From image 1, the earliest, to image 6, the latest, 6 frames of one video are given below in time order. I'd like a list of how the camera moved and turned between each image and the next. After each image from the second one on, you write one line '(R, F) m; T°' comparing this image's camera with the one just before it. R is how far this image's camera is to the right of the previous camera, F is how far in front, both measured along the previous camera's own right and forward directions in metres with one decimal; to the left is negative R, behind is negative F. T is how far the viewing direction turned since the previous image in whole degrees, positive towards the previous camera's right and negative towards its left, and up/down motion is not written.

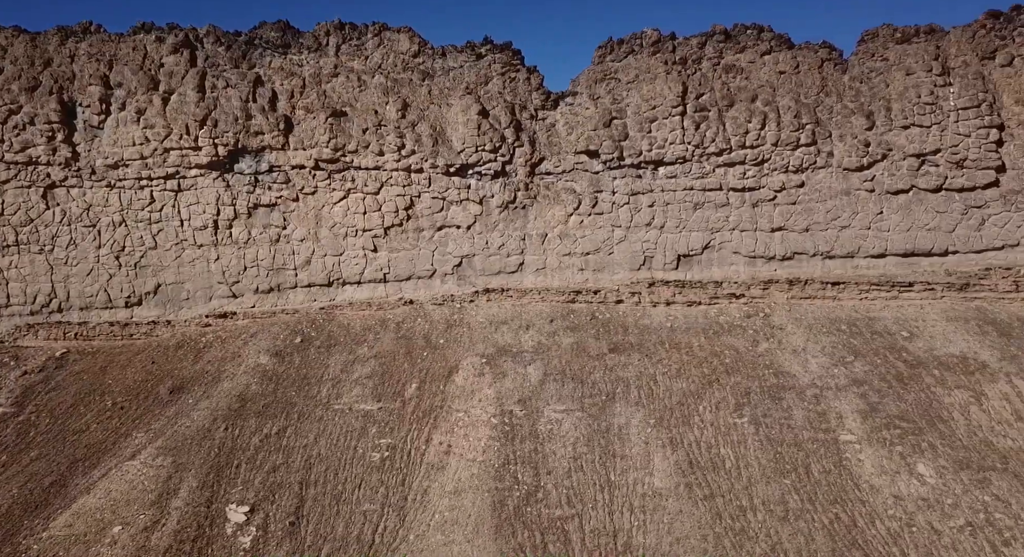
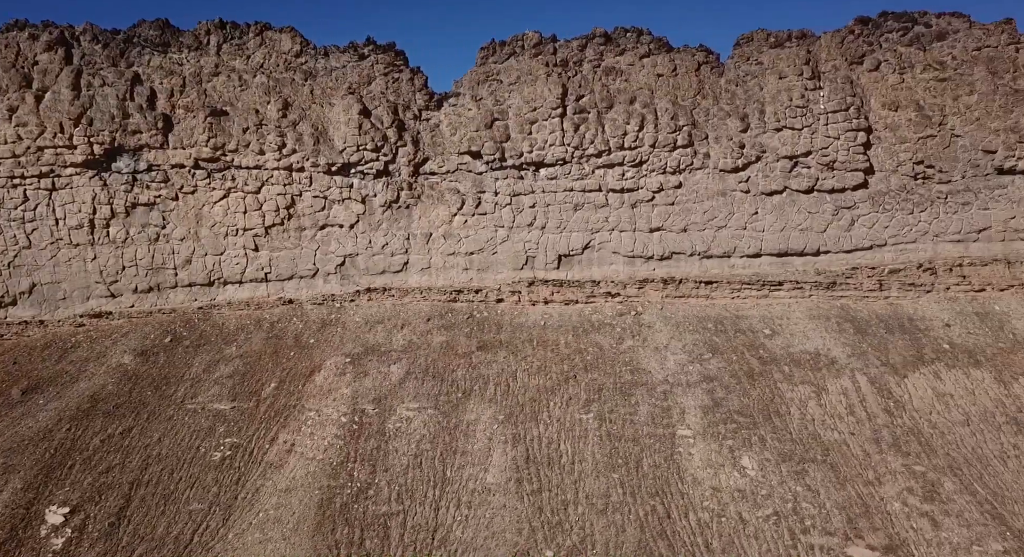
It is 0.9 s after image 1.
(+1.0, -0.1) m; +2°
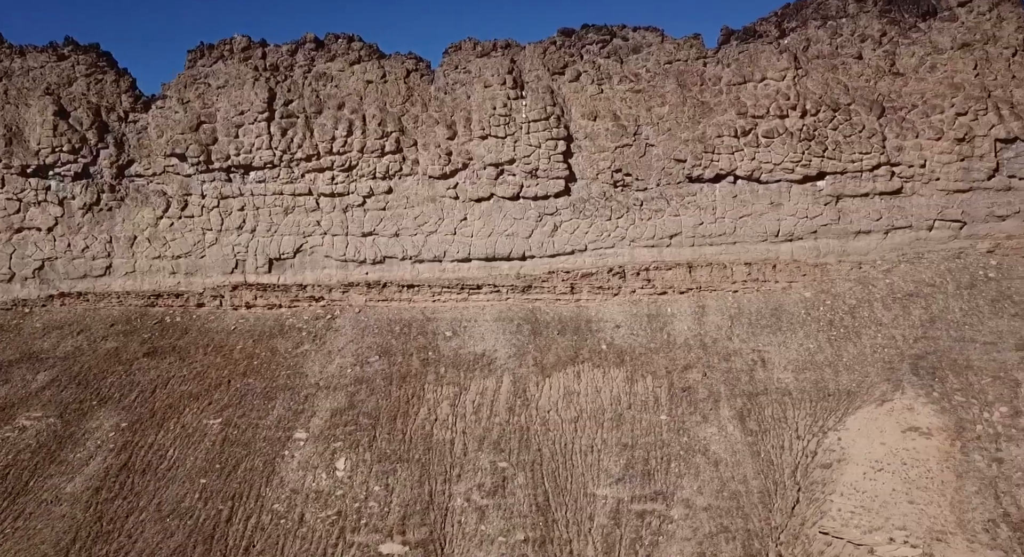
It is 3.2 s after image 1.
(+2.5, -0.2) m; +4°
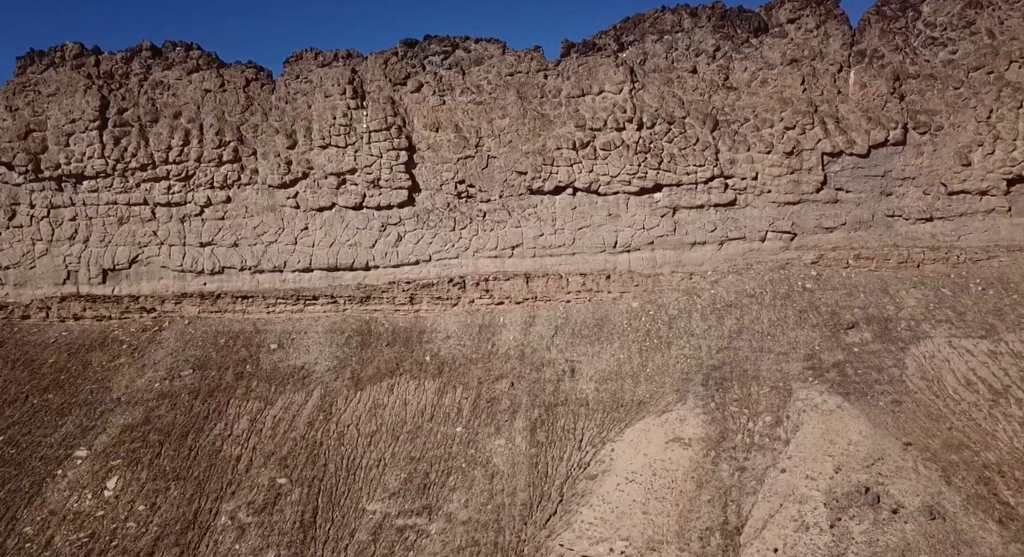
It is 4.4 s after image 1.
(+1.4, 0.0) m; +2°
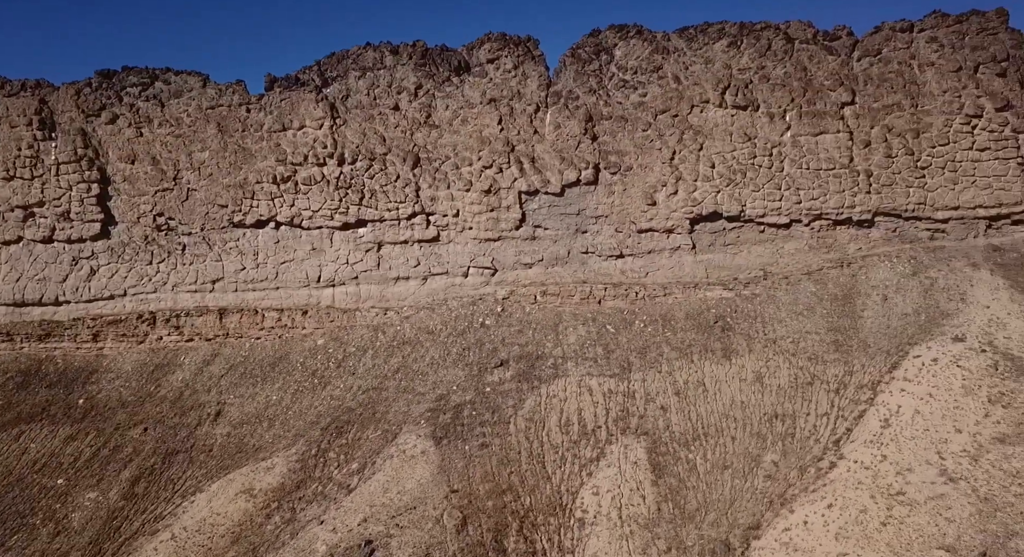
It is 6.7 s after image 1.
(+2.7, -0.1) m; +5°
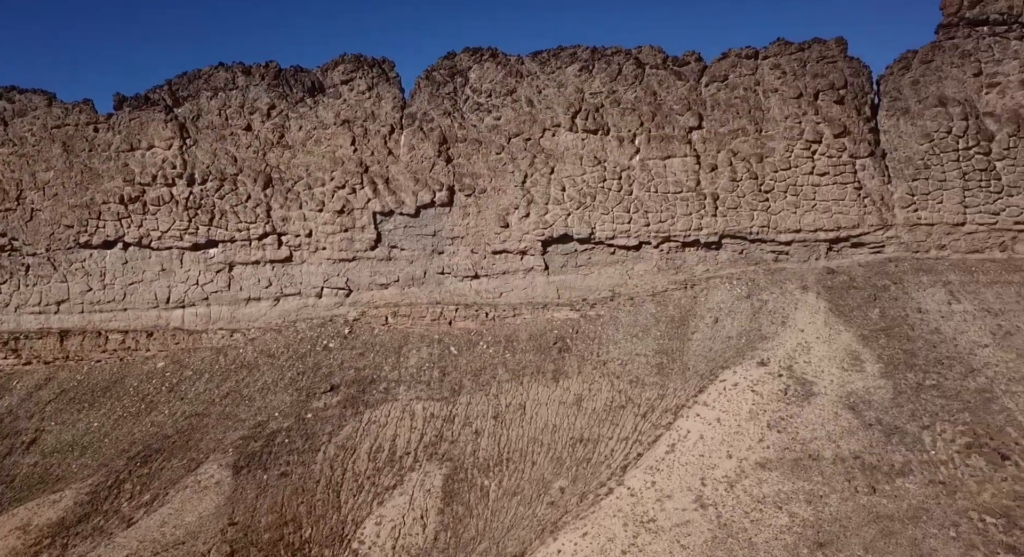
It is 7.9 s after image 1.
(+1.3, -0.1) m; +2°
